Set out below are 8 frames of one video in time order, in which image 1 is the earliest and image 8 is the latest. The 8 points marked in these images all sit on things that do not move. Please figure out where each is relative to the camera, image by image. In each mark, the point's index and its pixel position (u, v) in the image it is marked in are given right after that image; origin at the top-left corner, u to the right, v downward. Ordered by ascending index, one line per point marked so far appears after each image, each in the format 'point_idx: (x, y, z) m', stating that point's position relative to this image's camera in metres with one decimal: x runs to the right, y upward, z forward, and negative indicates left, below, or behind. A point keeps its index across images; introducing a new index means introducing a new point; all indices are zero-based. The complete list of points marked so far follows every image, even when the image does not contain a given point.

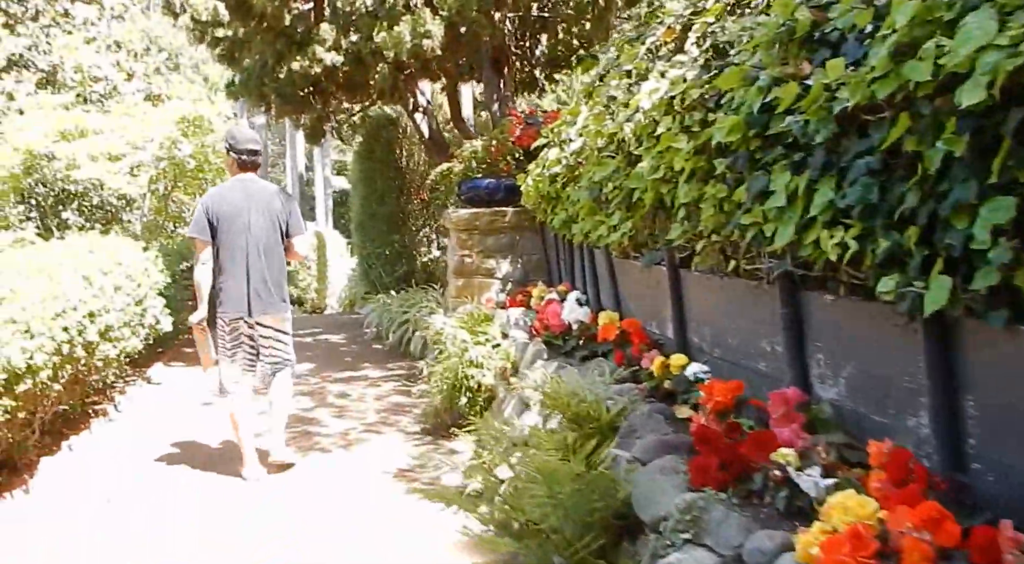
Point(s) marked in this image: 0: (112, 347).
0: (-2.1, -0.4, +5.1) m
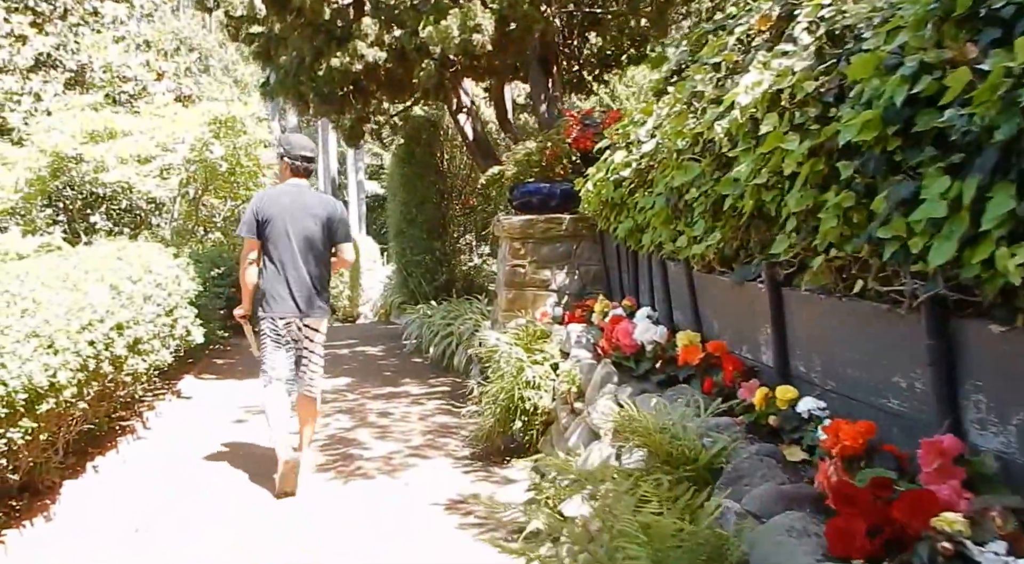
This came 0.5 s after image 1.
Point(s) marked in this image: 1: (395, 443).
0: (-1.9, -0.4, +4.8) m
1: (-0.6, -0.8, +4.9) m
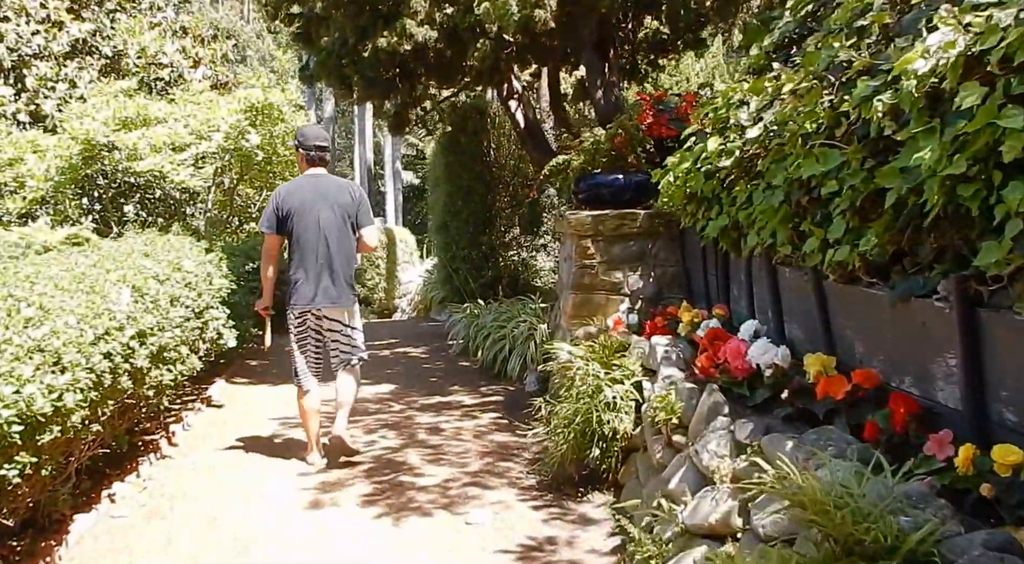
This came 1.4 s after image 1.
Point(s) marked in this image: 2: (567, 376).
0: (-1.6, -0.4, +4.3) m
1: (-0.3, -0.8, +4.3) m
2: (+0.2, -0.4, +4.1) m
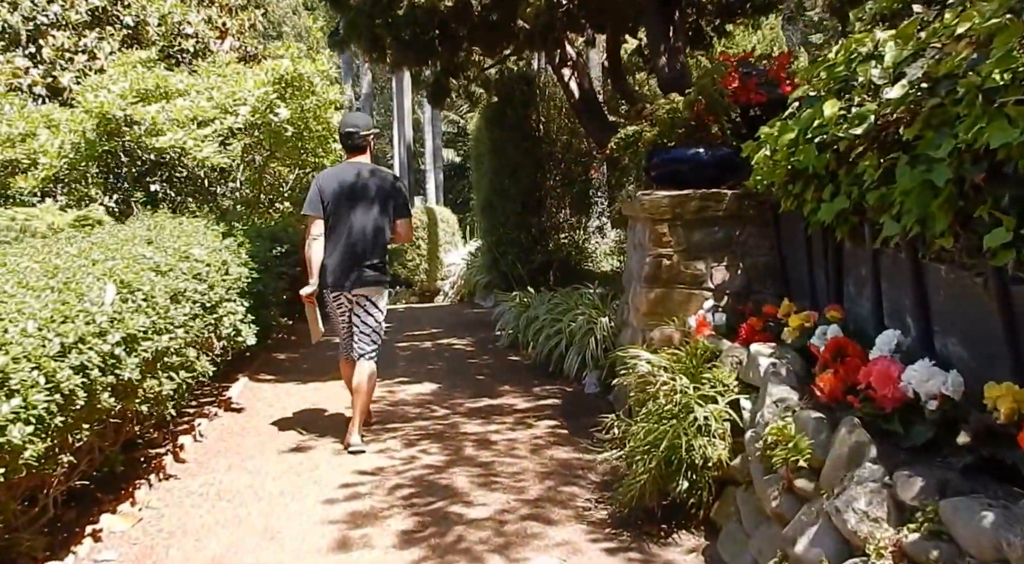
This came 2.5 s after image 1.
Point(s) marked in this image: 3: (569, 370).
0: (-1.3, -0.4, +3.7) m
1: (0.0, -0.8, +3.7) m
2: (+0.5, -0.4, +3.4) m
3: (+0.4, -0.6, +6.1) m
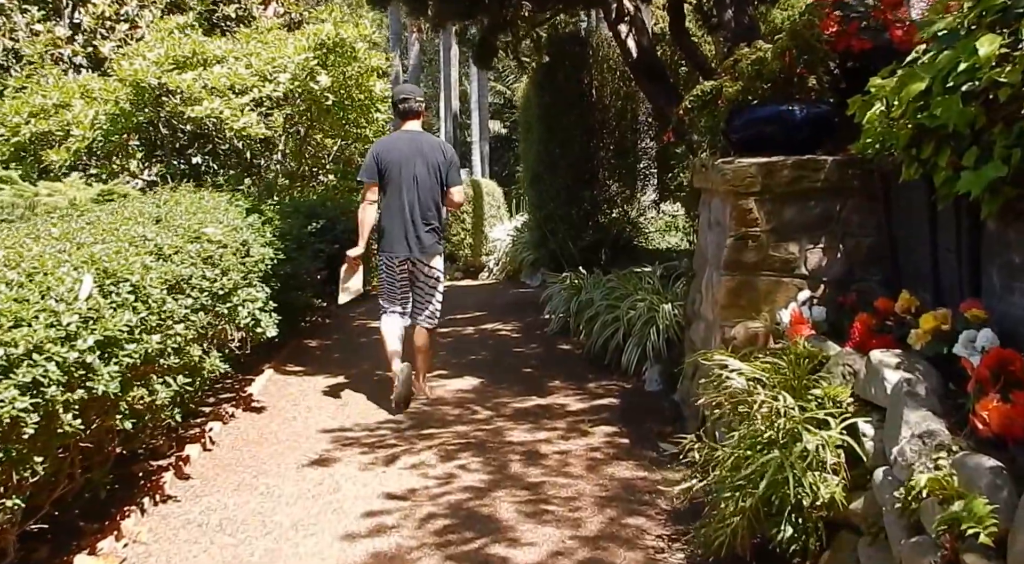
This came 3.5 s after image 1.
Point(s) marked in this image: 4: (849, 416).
0: (-1.1, -0.4, +3.1) m
1: (+0.1, -0.8, +3.0) m
2: (+0.6, -0.4, +2.7) m
3: (+0.7, -0.5, +5.5) m
4: (+0.9, -0.4, +2.5) m
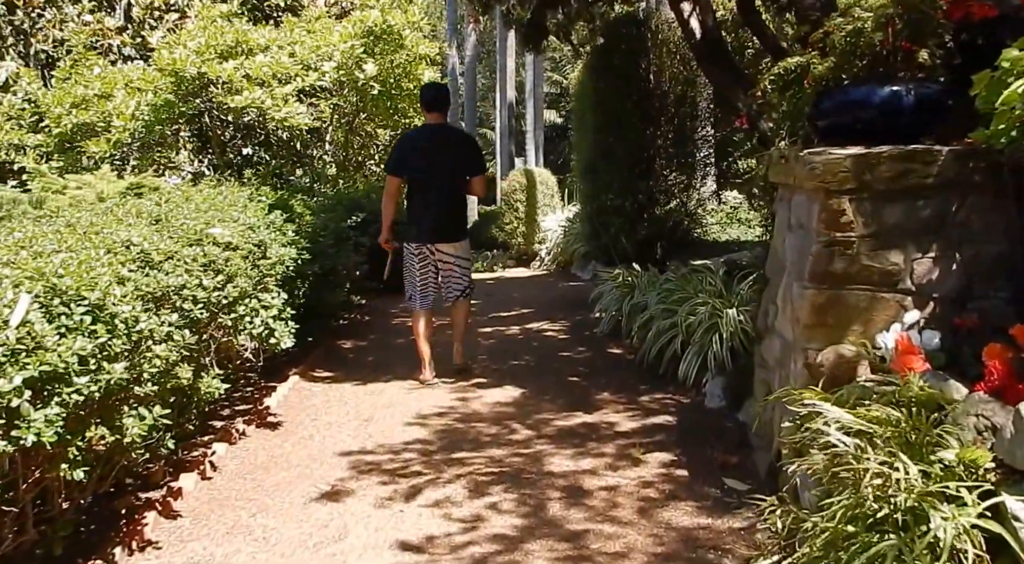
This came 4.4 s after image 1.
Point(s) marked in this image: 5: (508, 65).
0: (-1.0, -0.4, +2.6) m
1: (+0.2, -0.8, +2.5) m
2: (+0.7, -0.4, +2.1) m
3: (+0.9, -0.5, +4.9) m
4: (+1.0, -0.4, +1.9) m
5: (-0.1, +4.2, +18.0) m
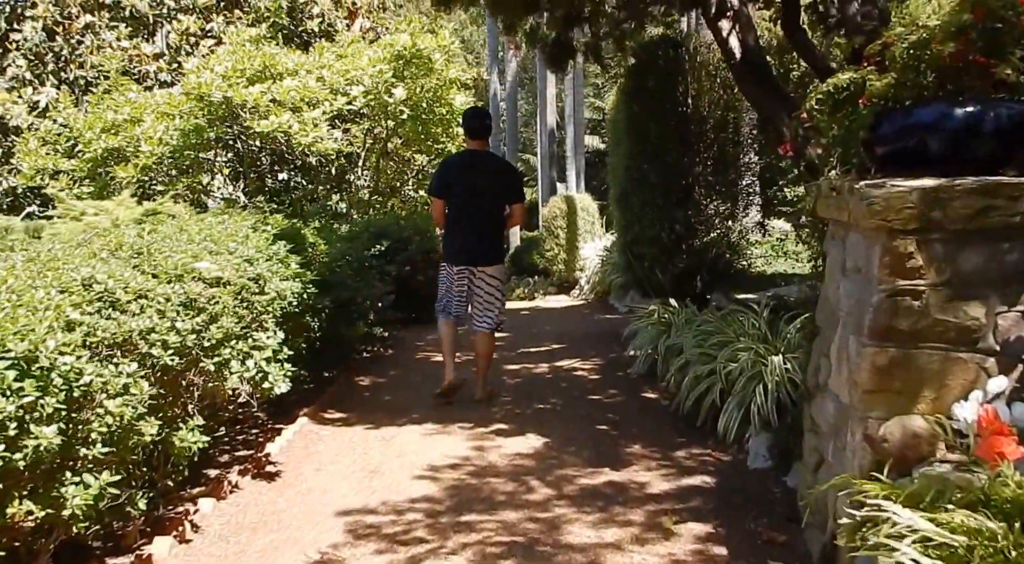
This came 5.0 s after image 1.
0: (-1.0, -0.5, +2.2) m
1: (+0.2, -0.9, +2.0) m
2: (+0.7, -0.5, +1.7) m
3: (+1.0, -0.7, +4.4) m
4: (+0.9, -0.5, +1.5) m
5: (+0.6, +3.6, +17.7) m
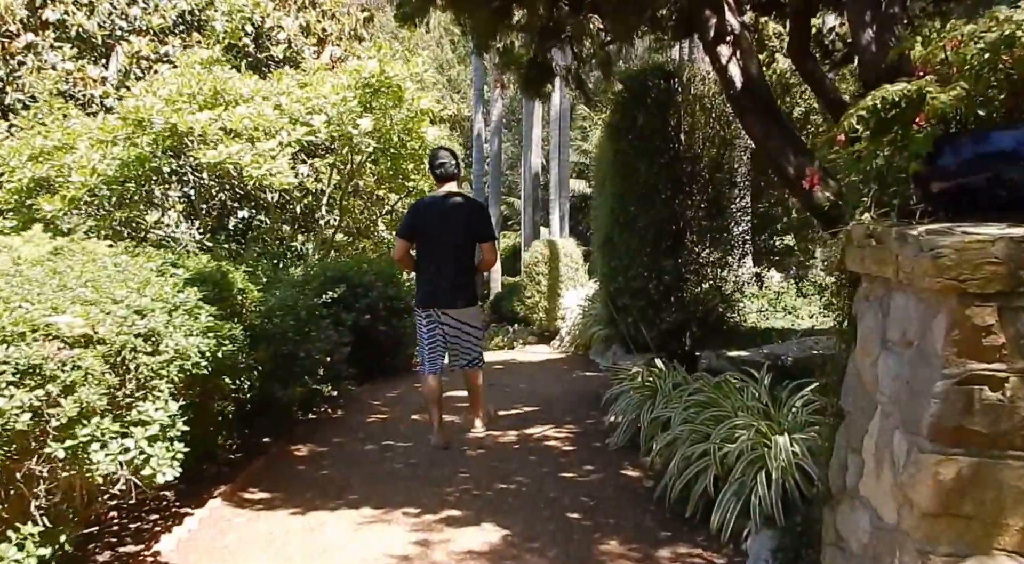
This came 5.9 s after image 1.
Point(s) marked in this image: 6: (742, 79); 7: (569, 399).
0: (-1.2, -0.6, +1.4) m
1: (+0.1, -1.1, +1.2) m
2: (+0.5, -0.6, +0.9) m
3: (+0.8, -0.9, +3.6) m
4: (+0.8, -0.6, +0.7) m
5: (+0.3, +2.7, +17.0) m
6: (+1.1, +1.0, +4.6) m
7: (+0.3, -0.8, +6.7) m
